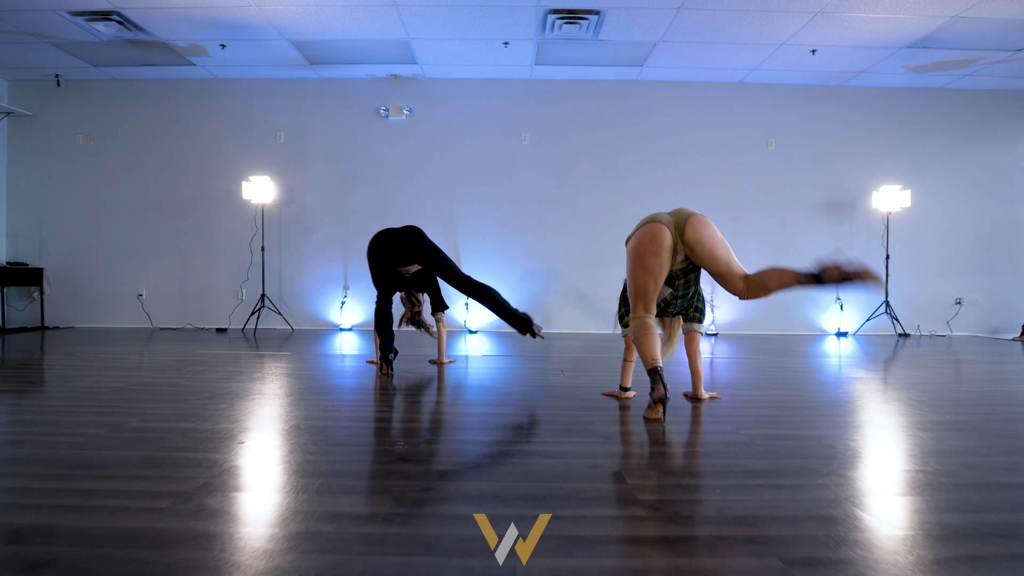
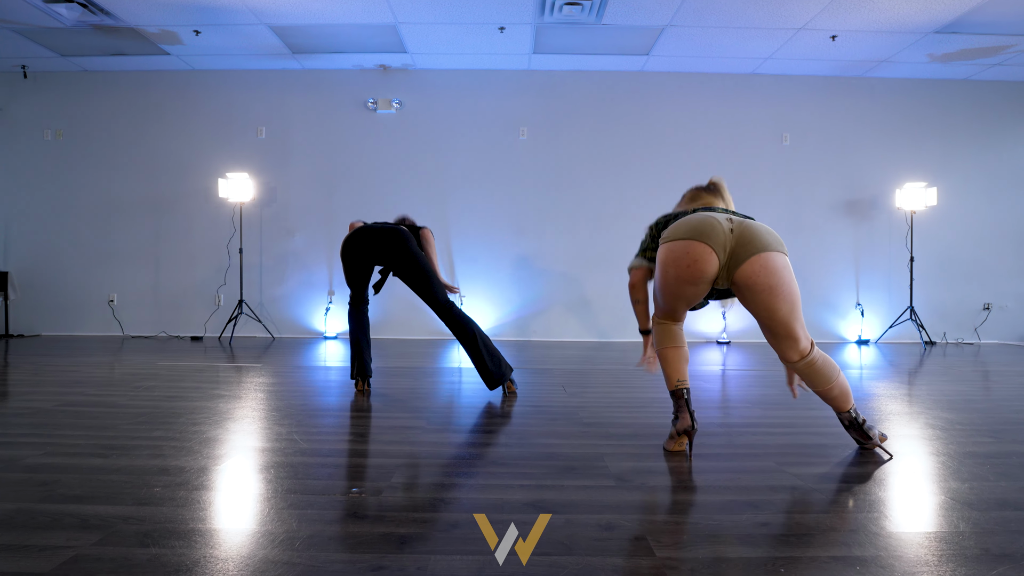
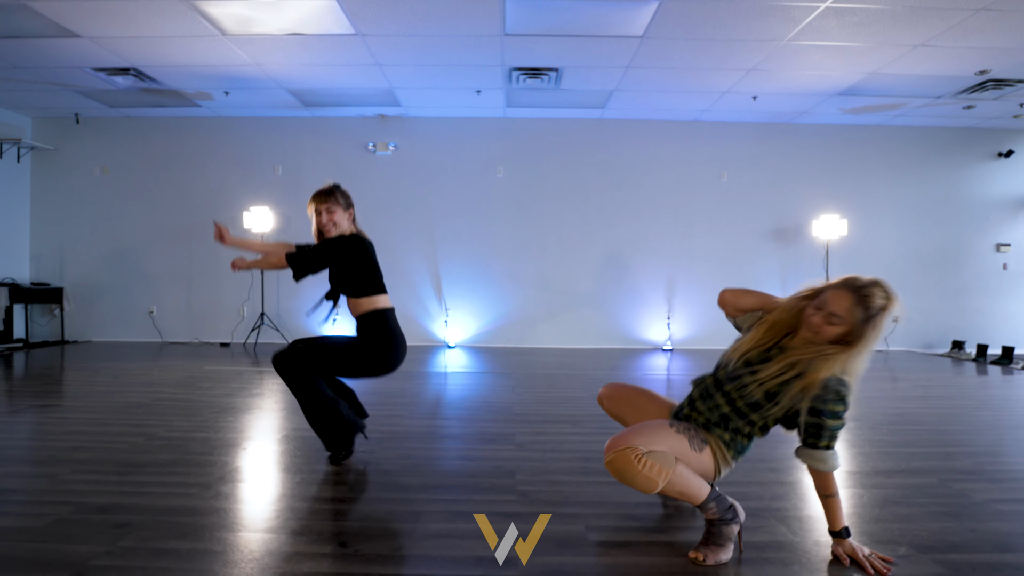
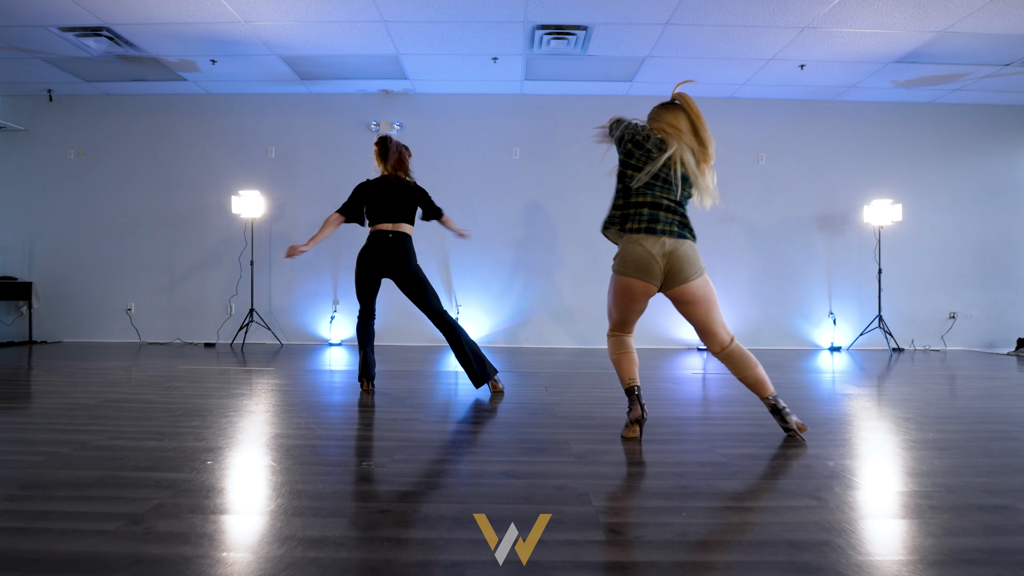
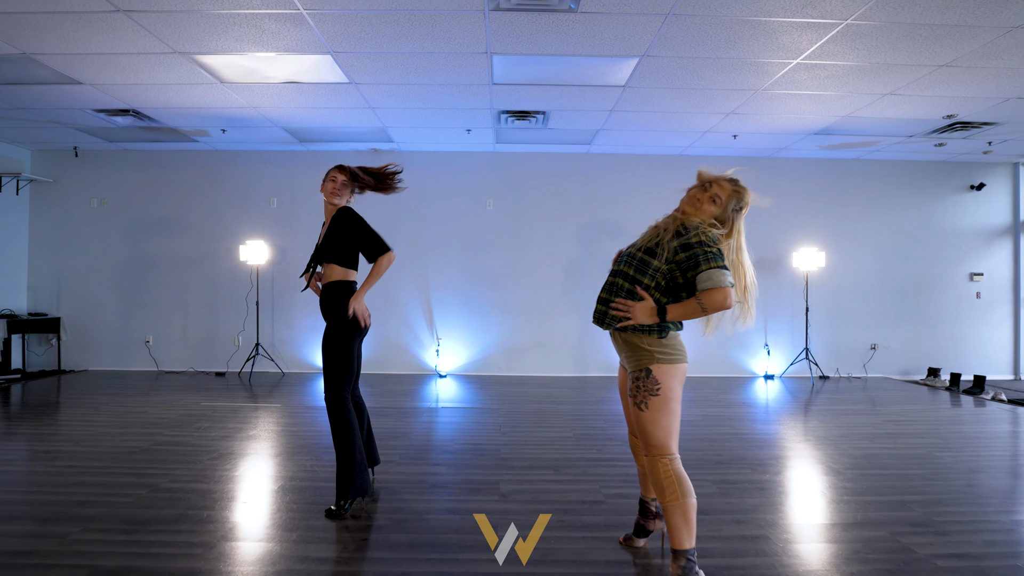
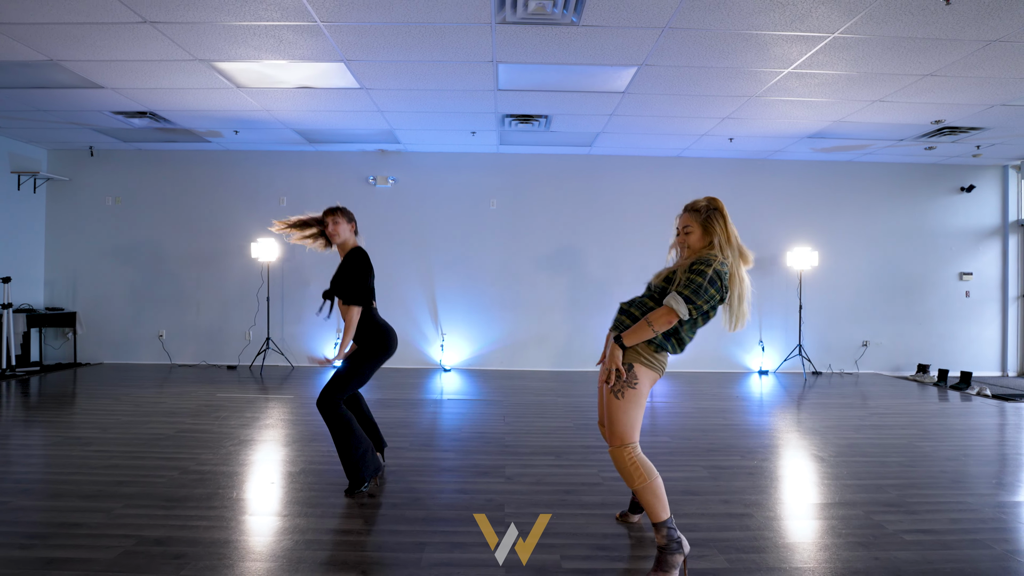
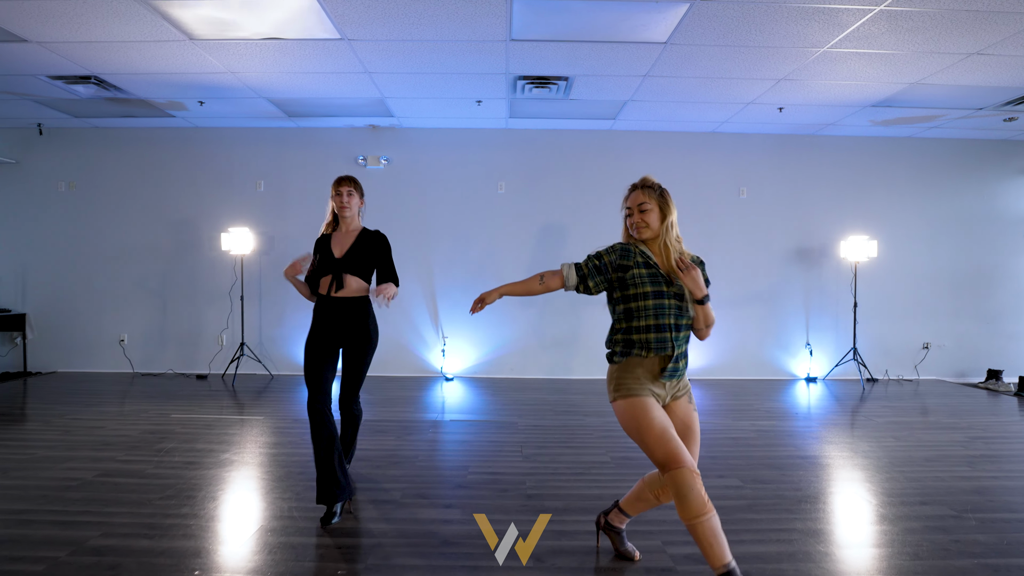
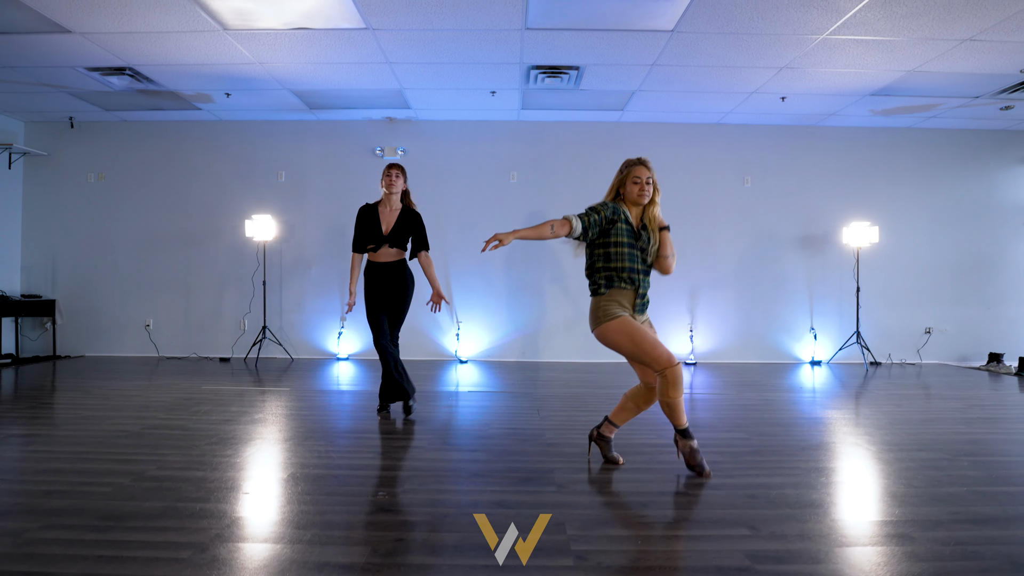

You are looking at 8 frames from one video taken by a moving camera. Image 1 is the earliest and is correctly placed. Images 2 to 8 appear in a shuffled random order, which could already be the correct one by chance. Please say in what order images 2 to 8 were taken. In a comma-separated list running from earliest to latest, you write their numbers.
2, 4, 8, 7, 5, 6, 3
